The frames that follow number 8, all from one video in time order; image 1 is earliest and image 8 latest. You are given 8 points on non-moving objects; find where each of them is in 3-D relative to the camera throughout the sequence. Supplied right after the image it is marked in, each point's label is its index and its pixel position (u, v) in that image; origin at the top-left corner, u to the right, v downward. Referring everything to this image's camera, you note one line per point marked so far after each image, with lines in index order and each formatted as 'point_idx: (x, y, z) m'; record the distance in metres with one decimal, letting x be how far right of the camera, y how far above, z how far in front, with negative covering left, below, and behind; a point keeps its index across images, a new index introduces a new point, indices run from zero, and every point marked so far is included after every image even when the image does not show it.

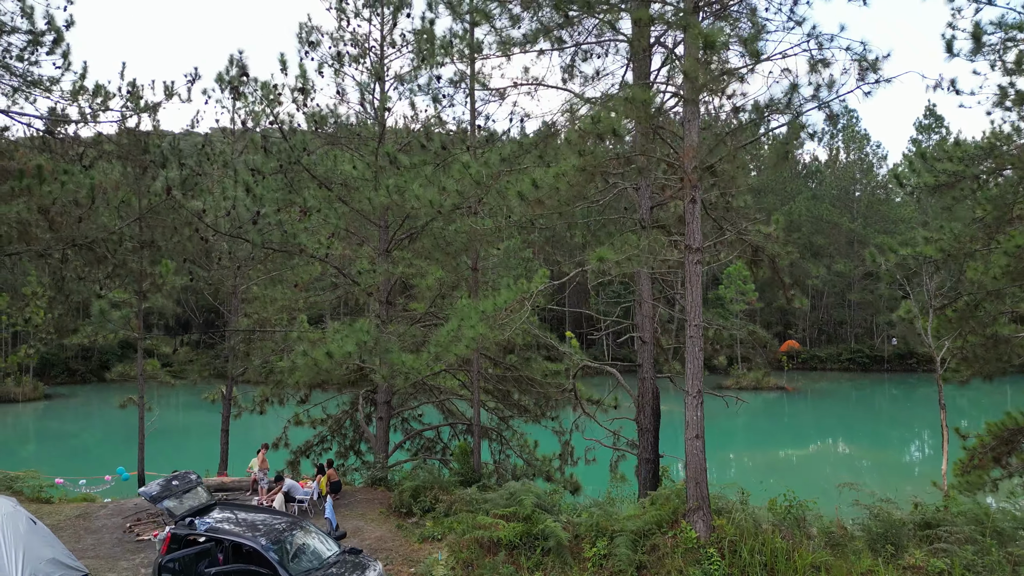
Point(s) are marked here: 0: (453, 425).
0: (-1.1, -2.6, +13.3) m
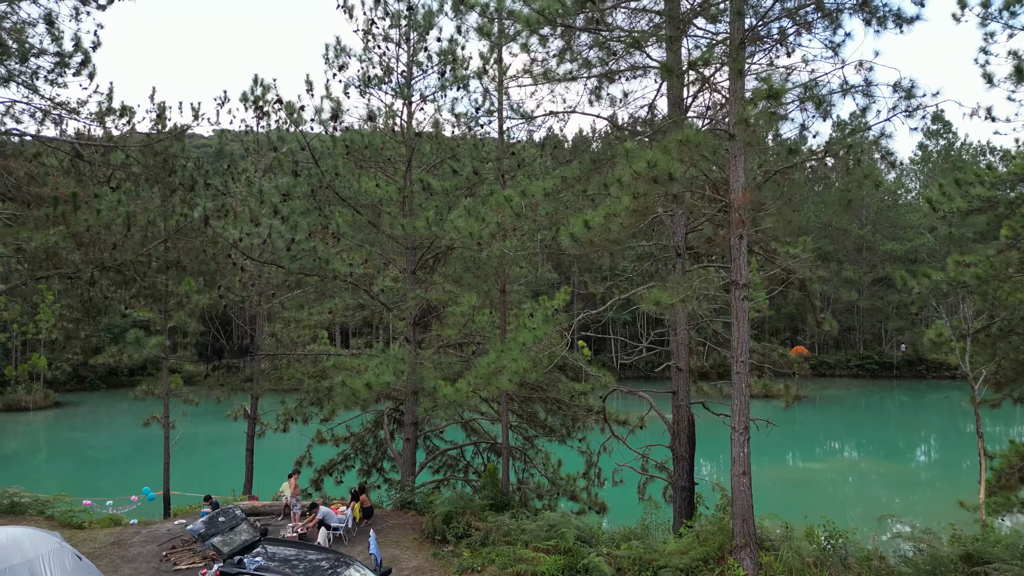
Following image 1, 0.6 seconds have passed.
0: (-0.7, -3.0, +13.3) m
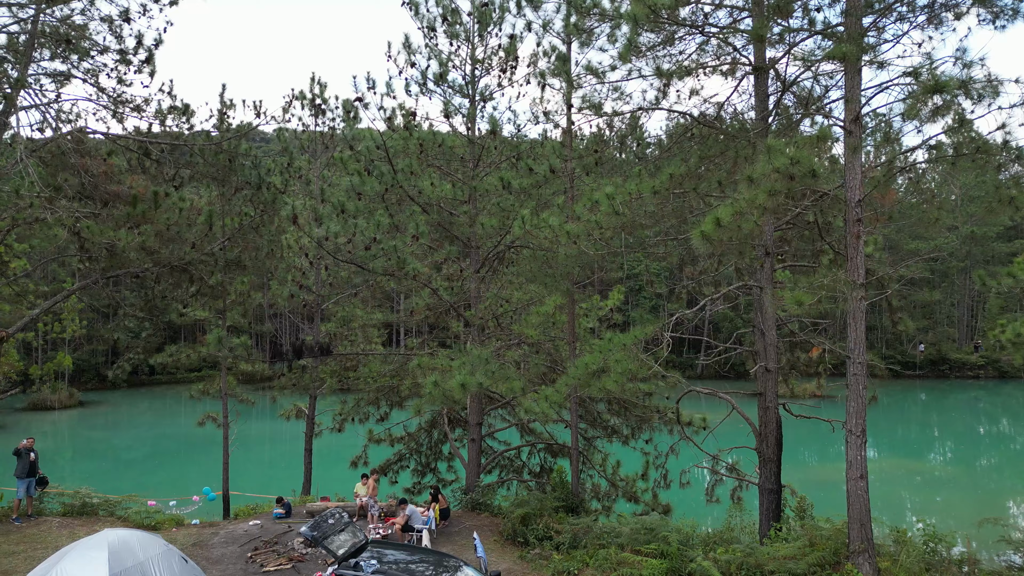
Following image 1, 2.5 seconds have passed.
0: (+0.4, -3.0, +13.2) m
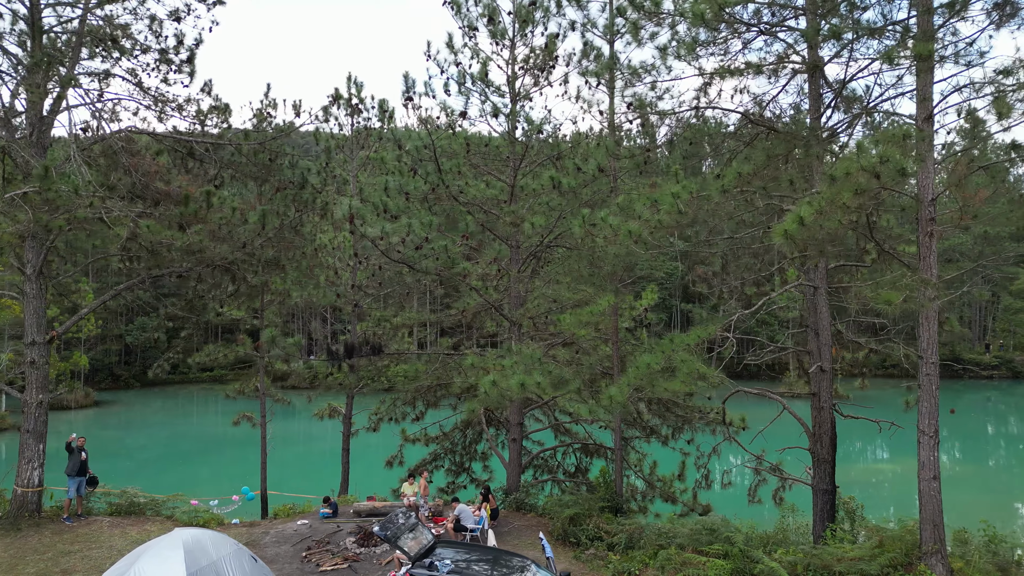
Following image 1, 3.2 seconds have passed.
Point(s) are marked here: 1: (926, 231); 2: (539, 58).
0: (+1.1, -3.0, +13.2) m
1: (+3.9, +0.5, +6.6) m
2: (+0.4, +3.7, +11.3) m
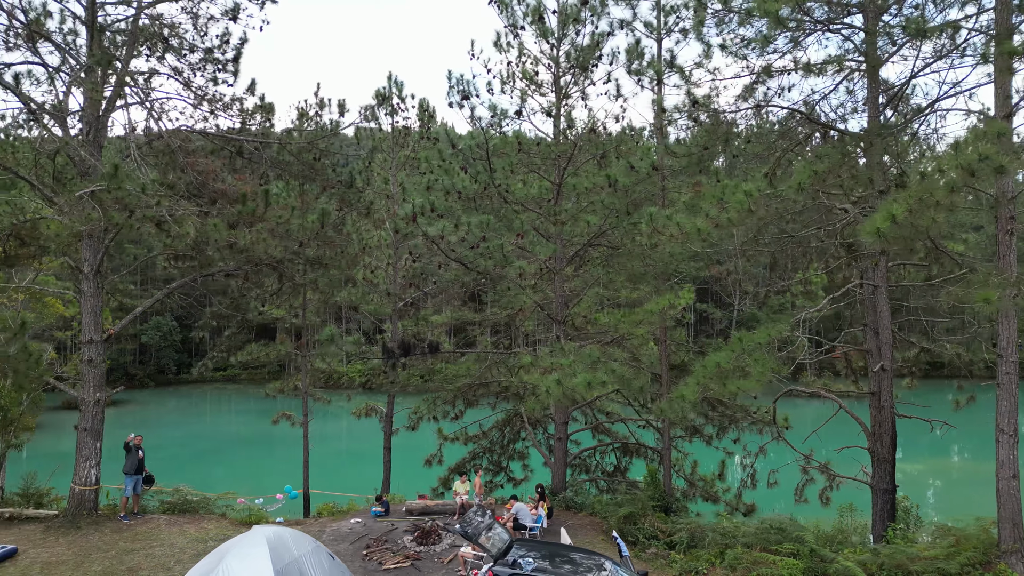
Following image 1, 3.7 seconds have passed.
0: (+1.9, -3.0, +13.2) m
1: (+4.7, +0.6, +6.6) m
2: (+1.2, +3.8, +11.3) m
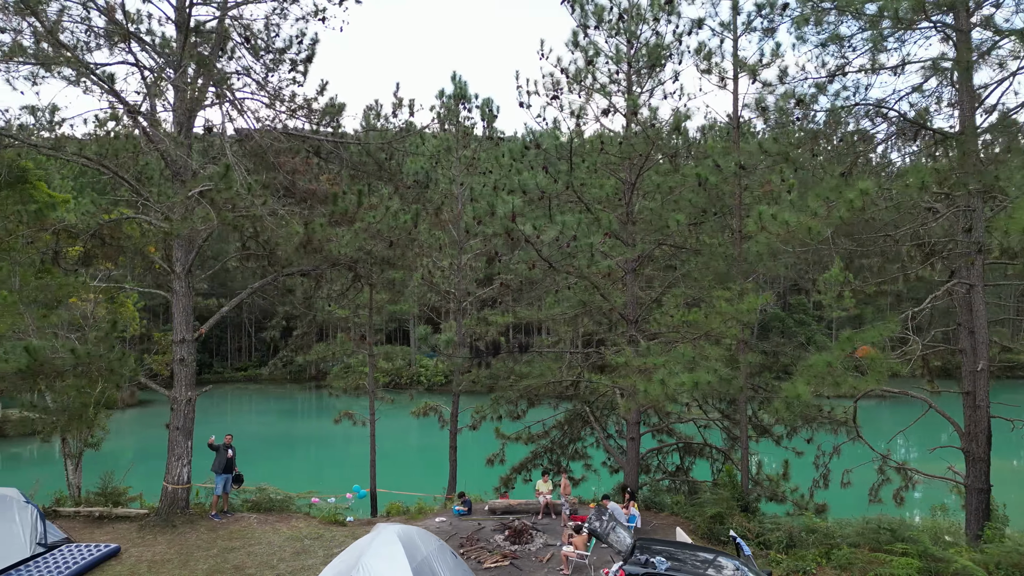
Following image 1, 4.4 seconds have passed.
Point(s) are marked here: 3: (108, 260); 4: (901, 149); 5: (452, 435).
0: (+3.1, -2.9, +13.2) m
1: (+5.8, +0.6, +6.6) m
2: (+2.4, +3.8, +11.3) m
3: (-6.4, +0.4, +11.1) m
4: (+4.8, +1.7, +8.7) m
5: (-1.1, -2.7, +12.9) m
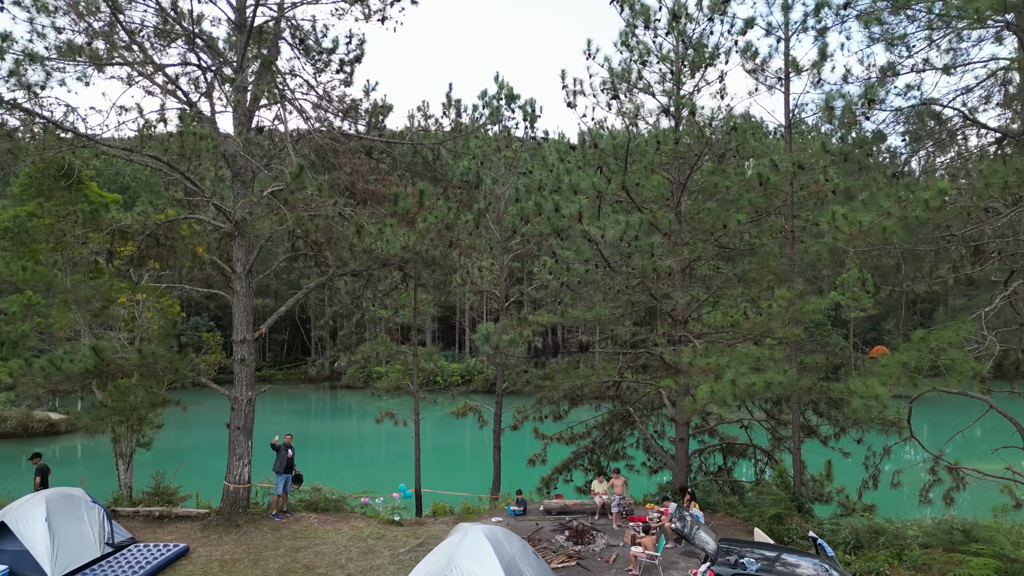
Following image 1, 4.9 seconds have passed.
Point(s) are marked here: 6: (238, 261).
0: (+3.9, -3.0, +13.1) m
1: (+6.6, +0.6, +6.6) m
2: (+3.2, +3.8, +11.3) m
3: (-5.6, +0.4, +11.1) m
4: (+5.6, +1.7, +8.6) m
5: (-0.3, -2.7, +12.9) m
6: (-3.7, +0.4, +9.3) m
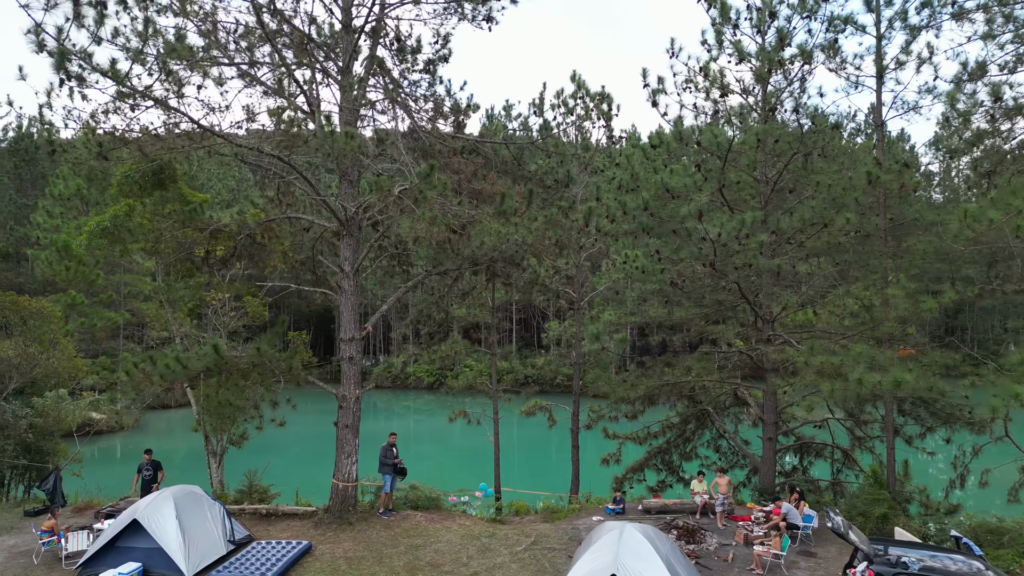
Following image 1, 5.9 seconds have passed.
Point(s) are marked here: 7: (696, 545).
0: (+5.4, -2.9, +13.1) m
1: (+8.0, +0.6, +6.5) m
2: (+4.7, +3.8, +11.3) m
3: (-4.2, +0.5, +11.1) m
4: (+7.1, +1.7, +8.6) m
5: (+1.2, -2.7, +13.0) m
6: (-2.3, +0.4, +9.4) m
7: (+2.3, -3.2, +8.8) m
